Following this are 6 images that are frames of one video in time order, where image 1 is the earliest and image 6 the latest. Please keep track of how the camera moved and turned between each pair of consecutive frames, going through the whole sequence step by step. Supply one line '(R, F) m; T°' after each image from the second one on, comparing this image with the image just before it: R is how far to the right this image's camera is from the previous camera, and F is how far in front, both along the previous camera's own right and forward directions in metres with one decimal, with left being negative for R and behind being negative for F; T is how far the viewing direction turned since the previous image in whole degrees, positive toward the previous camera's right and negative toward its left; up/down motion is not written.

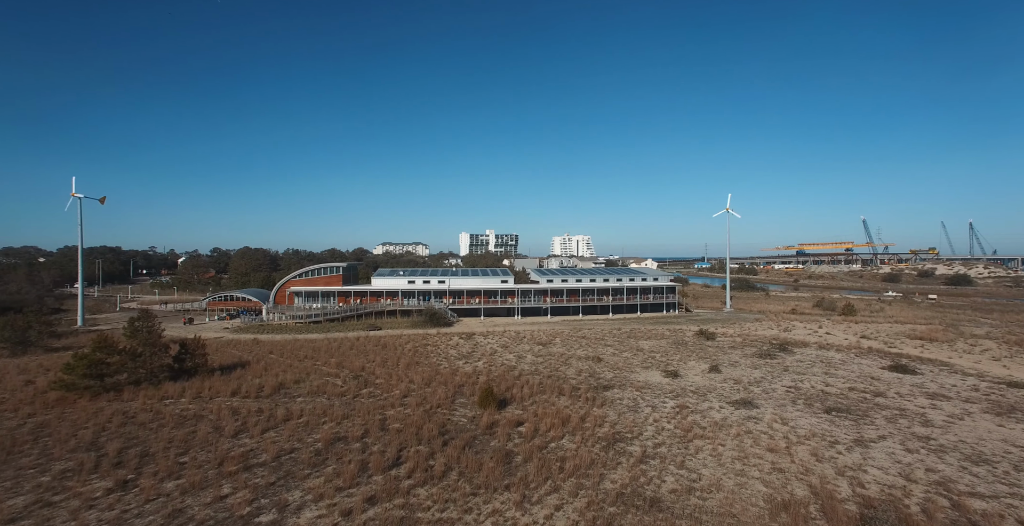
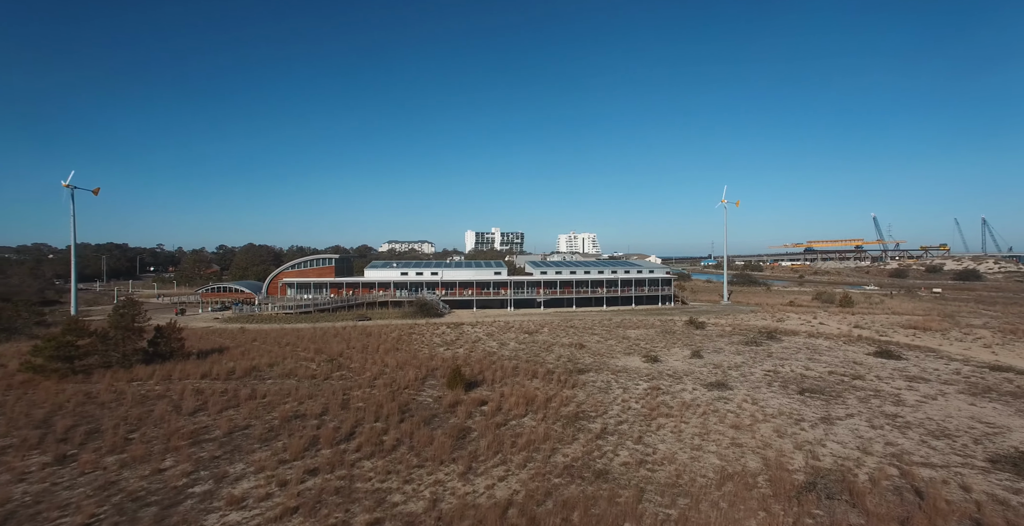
(+1.2, +0.2) m; 0°
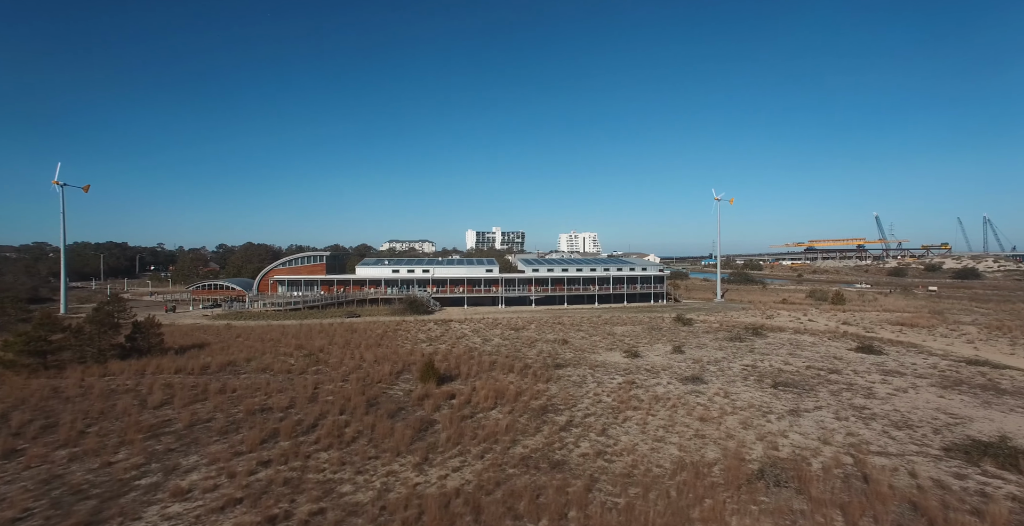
(+0.9, 0.0) m; 0°
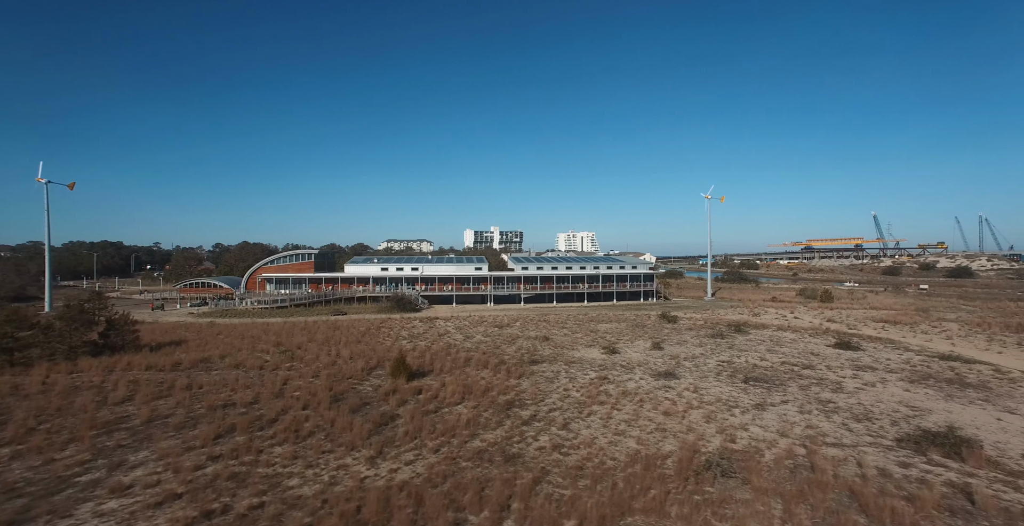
(+0.9, 0.0) m; +1°
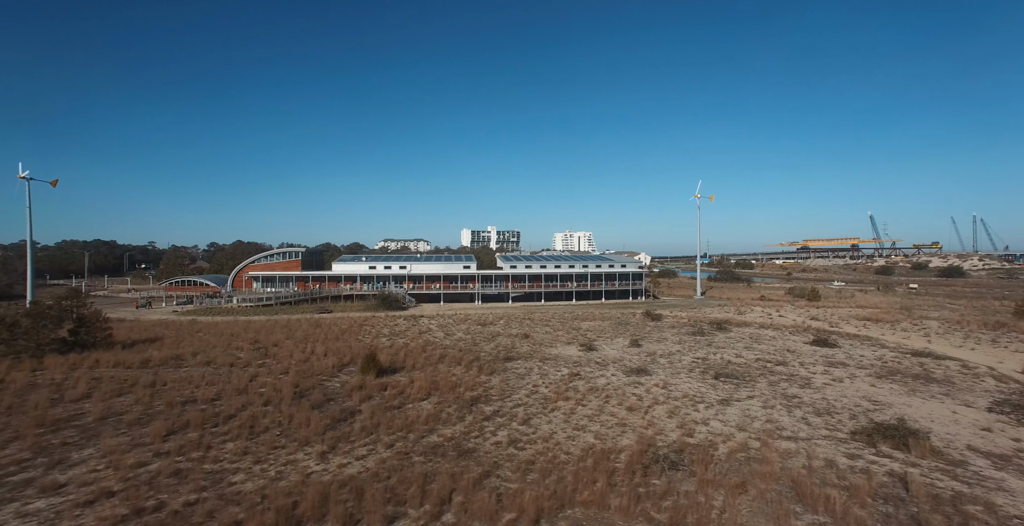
(+0.9, +0.1) m; +1°
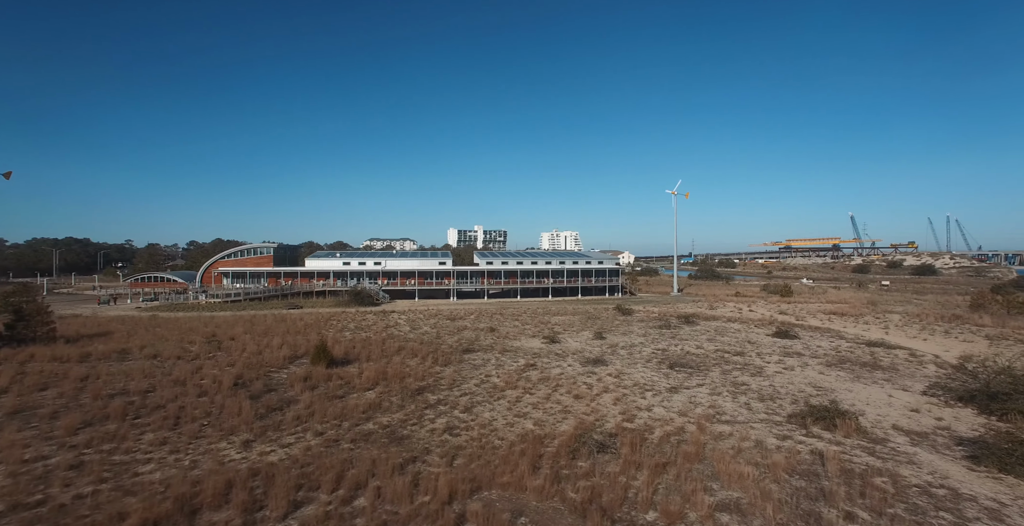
(+1.0, +0.2) m; +2°
